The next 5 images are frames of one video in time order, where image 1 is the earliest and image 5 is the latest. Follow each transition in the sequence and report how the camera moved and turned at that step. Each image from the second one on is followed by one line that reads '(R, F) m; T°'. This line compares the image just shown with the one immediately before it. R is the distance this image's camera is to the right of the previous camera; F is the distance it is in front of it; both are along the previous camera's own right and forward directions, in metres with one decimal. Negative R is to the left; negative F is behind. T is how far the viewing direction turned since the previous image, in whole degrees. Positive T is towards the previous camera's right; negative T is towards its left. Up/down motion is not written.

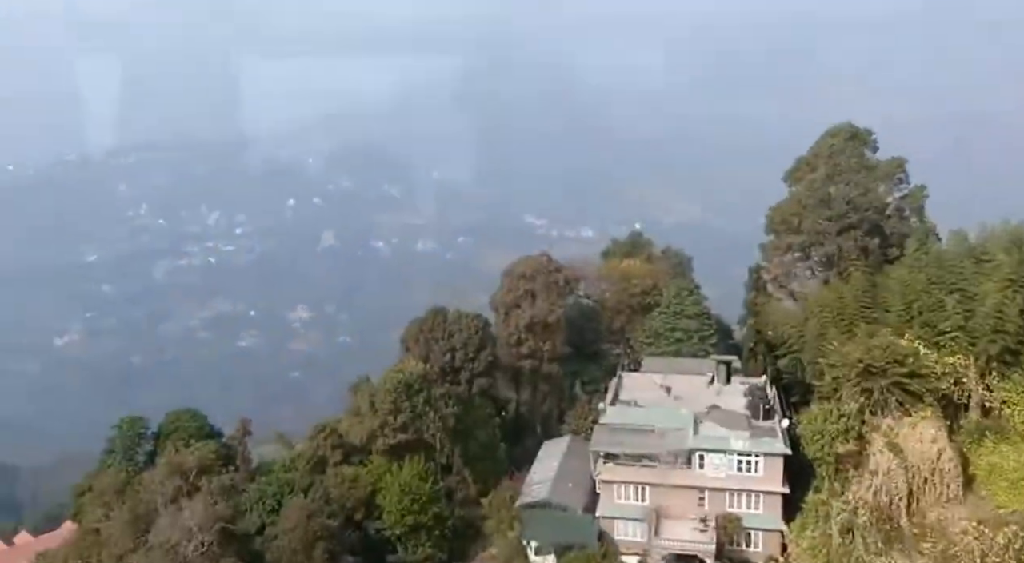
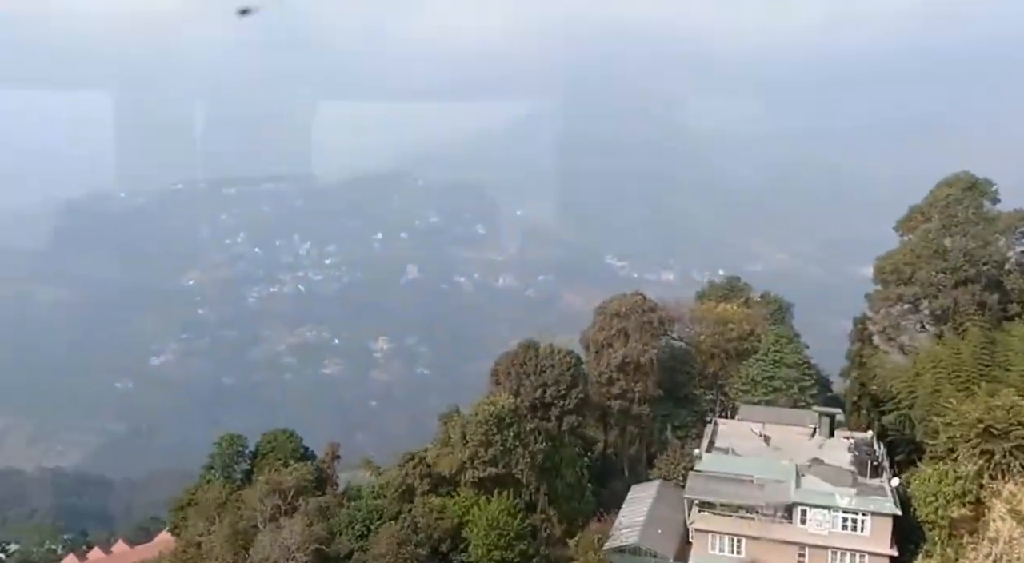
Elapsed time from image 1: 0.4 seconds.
(-0.4, +0.5) m; -4°
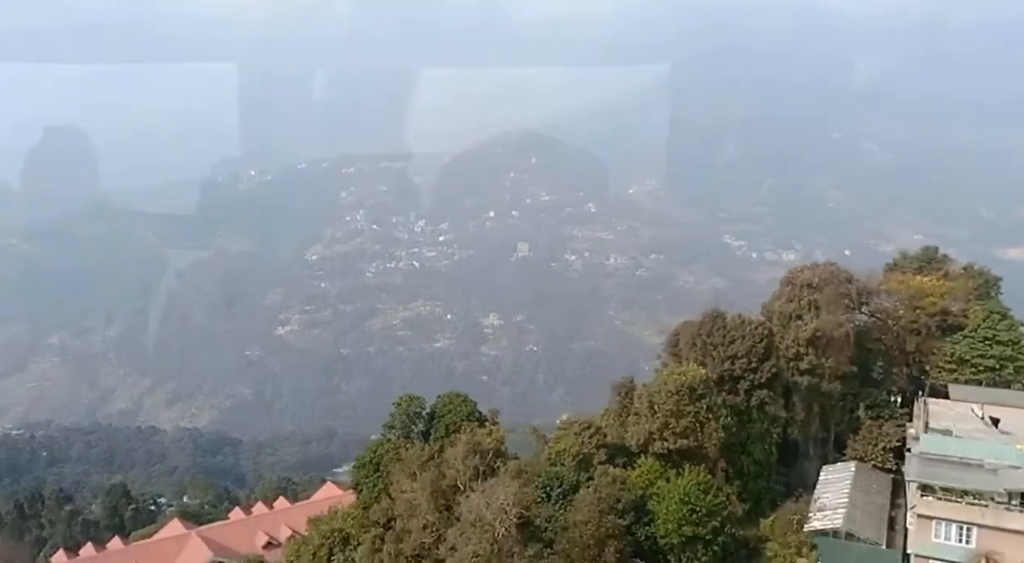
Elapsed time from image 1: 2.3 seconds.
(-1.3, +1.0) m; -6°
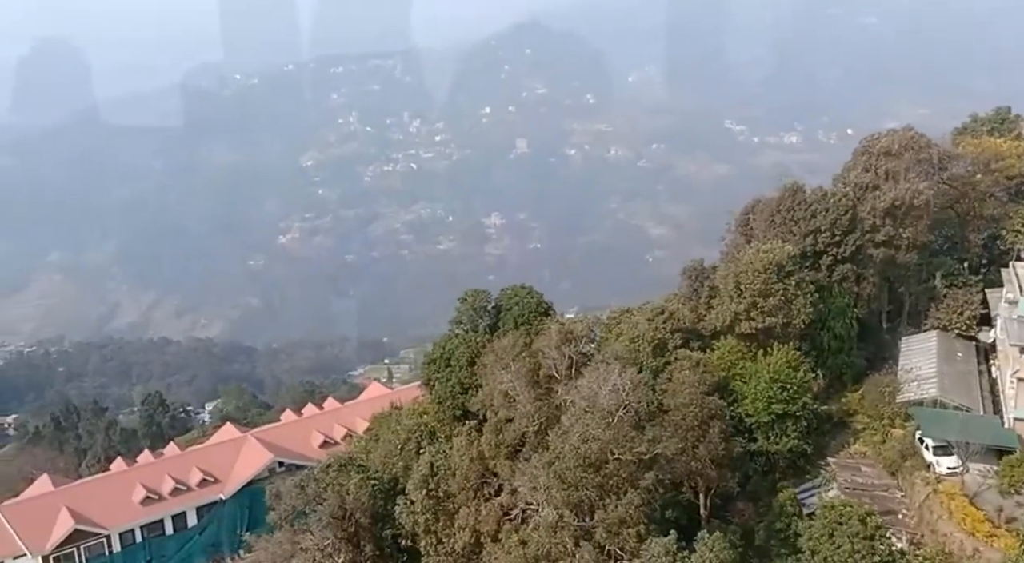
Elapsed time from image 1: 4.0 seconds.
(-1.2, +0.3) m; -1°
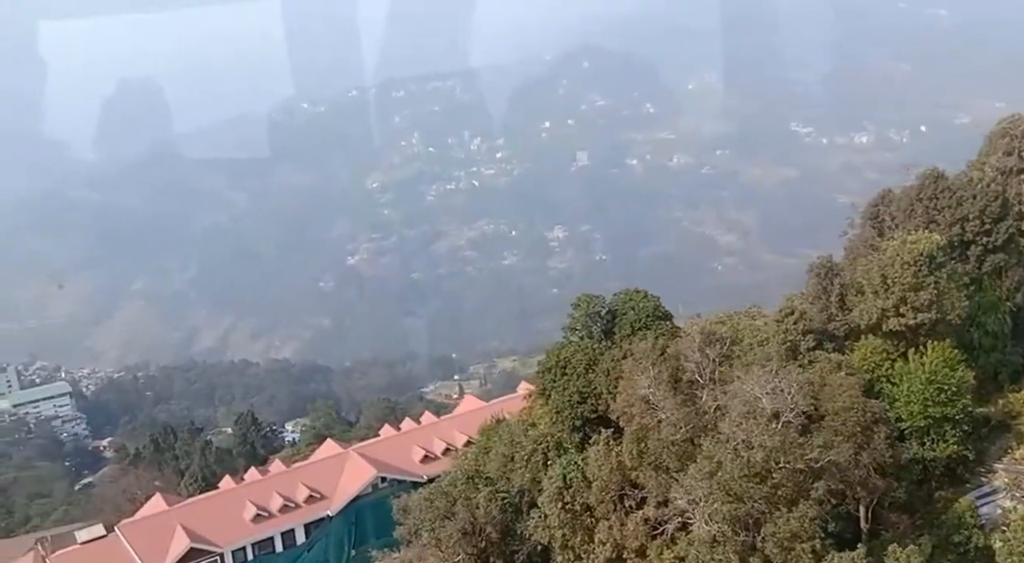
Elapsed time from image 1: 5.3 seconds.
(-1.0, +1.4) m; -4°
